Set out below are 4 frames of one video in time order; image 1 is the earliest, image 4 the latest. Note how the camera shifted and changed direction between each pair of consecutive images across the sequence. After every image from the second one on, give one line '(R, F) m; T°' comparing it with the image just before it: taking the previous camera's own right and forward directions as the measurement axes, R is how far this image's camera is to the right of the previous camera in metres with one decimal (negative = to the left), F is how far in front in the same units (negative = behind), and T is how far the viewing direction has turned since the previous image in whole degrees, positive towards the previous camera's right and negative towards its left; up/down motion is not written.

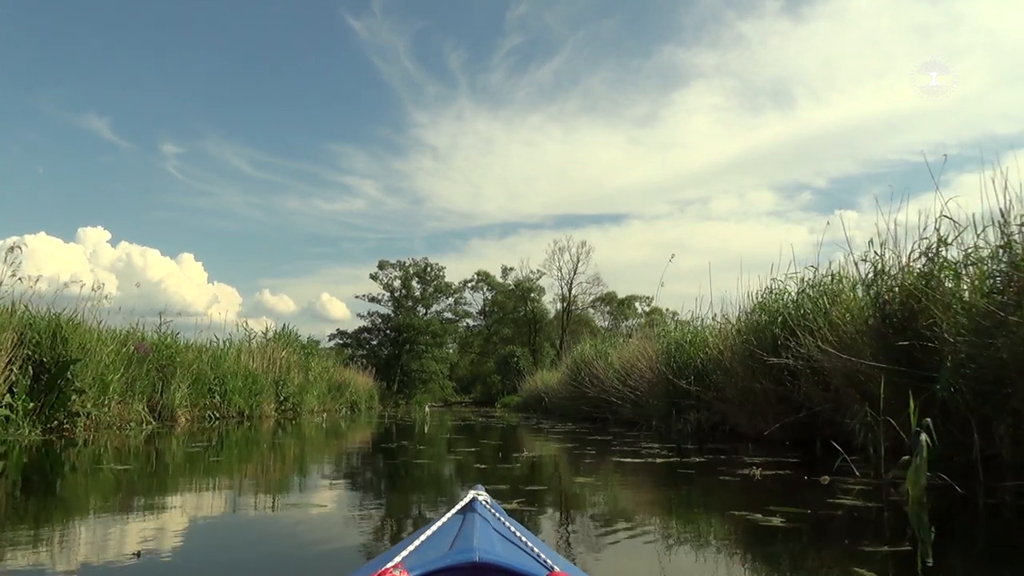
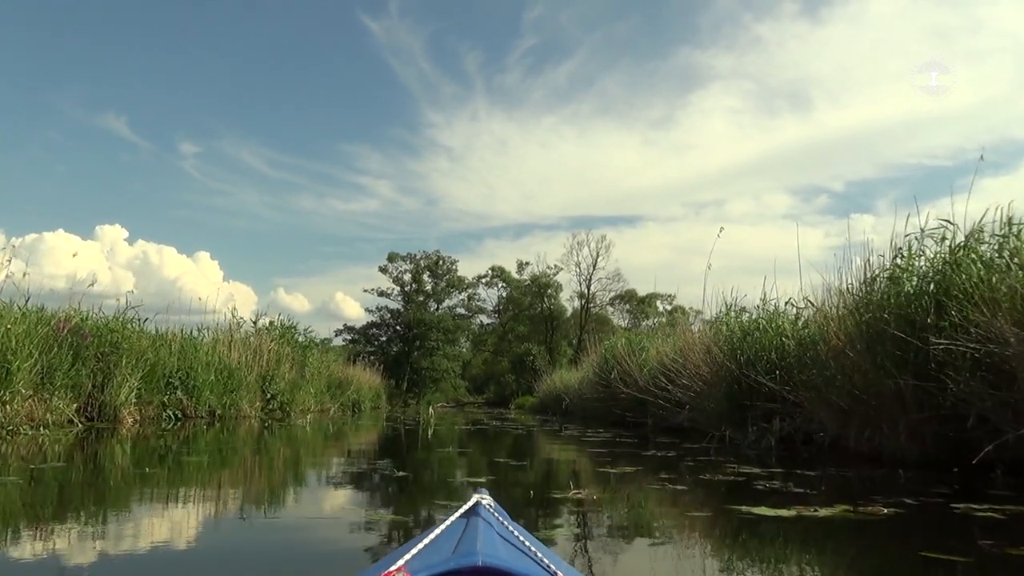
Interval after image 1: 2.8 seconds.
(-0.1, +0.9) m; -1°
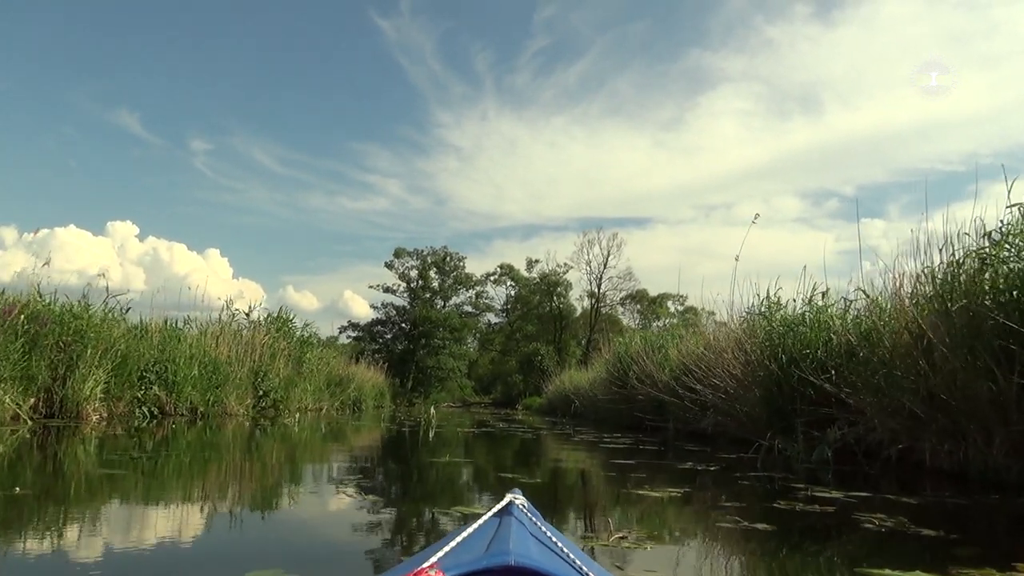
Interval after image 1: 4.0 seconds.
(0.0, +0.4) m; -1°
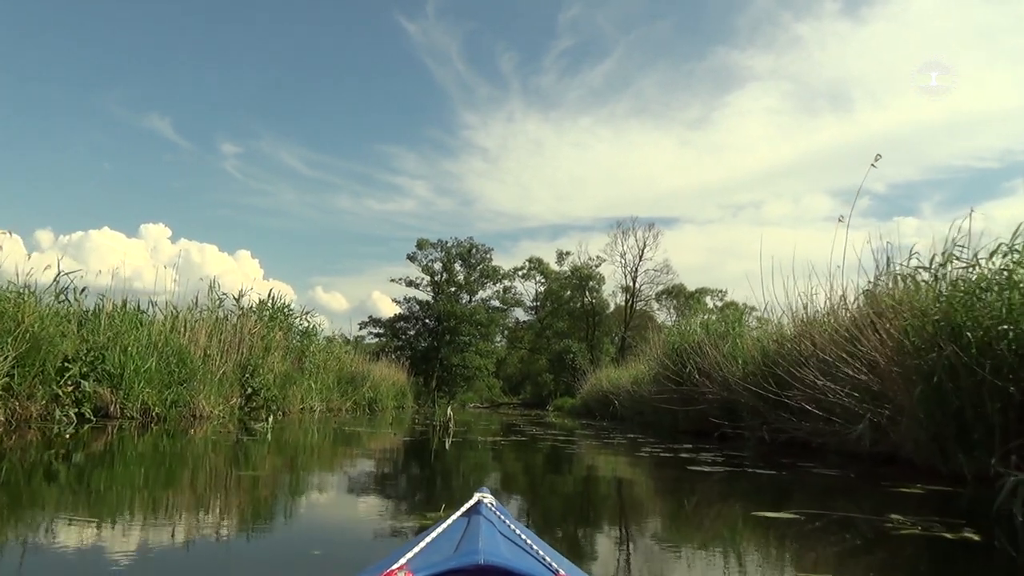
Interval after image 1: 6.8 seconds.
(-0.1, +0.9) m; -2°
